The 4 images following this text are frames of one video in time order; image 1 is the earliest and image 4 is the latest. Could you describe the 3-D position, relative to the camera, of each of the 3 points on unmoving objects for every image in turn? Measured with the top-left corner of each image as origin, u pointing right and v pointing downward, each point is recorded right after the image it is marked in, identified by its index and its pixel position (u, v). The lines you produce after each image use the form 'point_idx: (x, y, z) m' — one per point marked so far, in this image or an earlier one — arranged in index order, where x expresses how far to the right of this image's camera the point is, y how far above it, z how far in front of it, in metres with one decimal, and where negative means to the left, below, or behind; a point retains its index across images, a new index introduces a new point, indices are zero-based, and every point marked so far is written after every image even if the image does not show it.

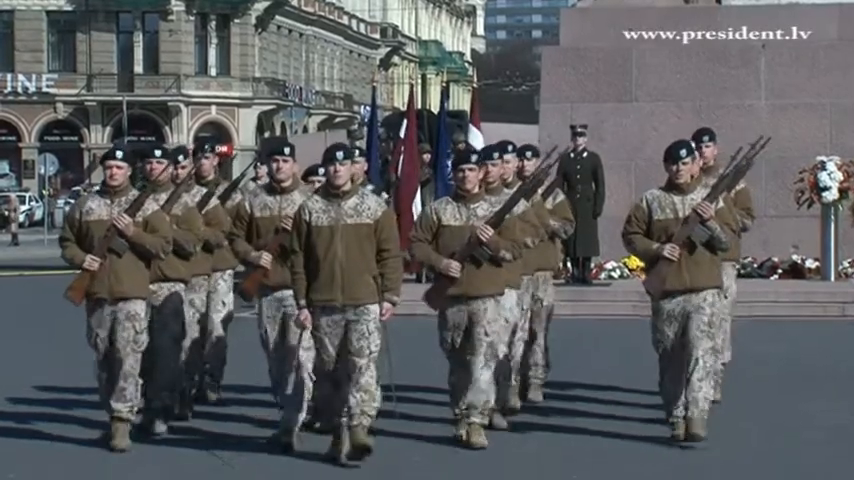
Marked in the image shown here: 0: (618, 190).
0: (+1.9, +0.5, +17.2) m
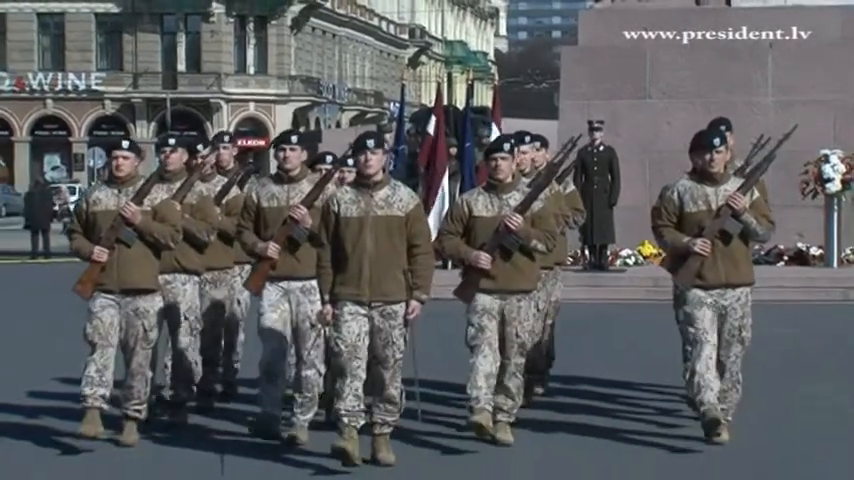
0: (+2.2, +0.7, +18.1) m
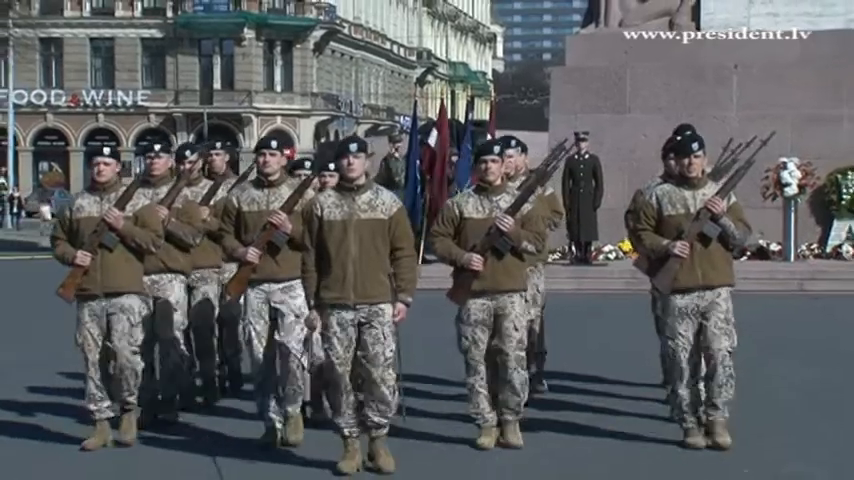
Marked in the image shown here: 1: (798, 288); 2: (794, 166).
0: (+2.3, +0.7, +20.2) m
1: (+4.1, -0.5, +18.0) m
2: (+4.1, +0.8, +18.3) m
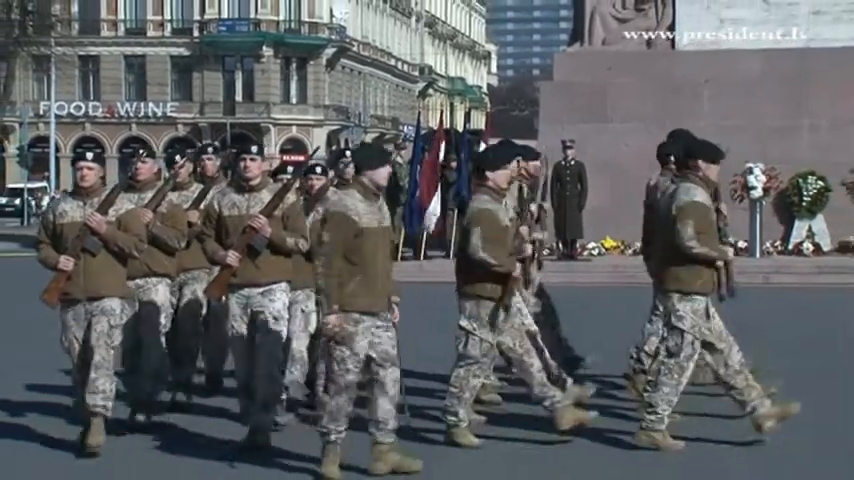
0: (+2.4, +0.7, +22.1) m
1: (+4.1, -0.5, +19.9) m
2: (+4.1, +0.9, +20.2) m
